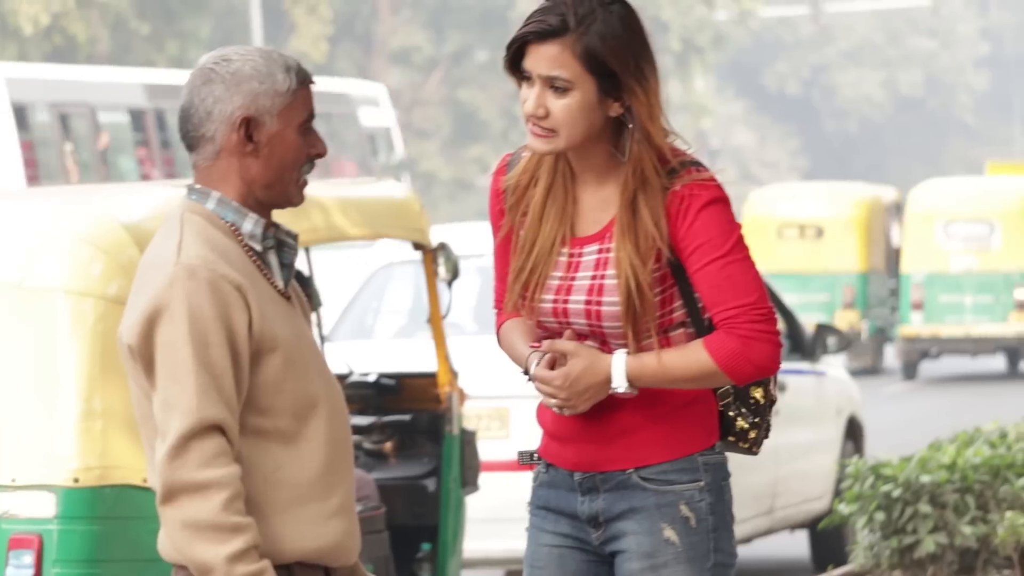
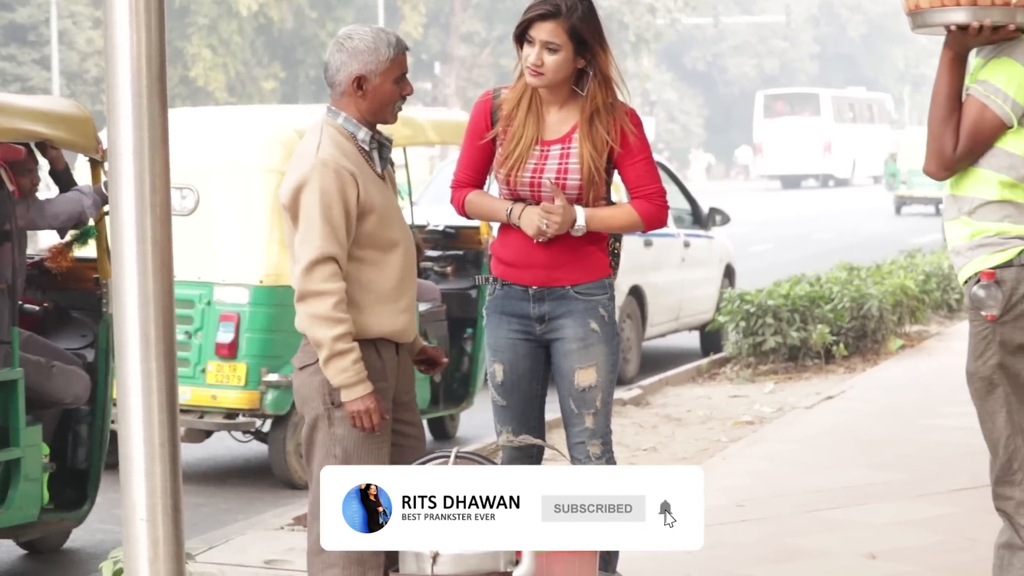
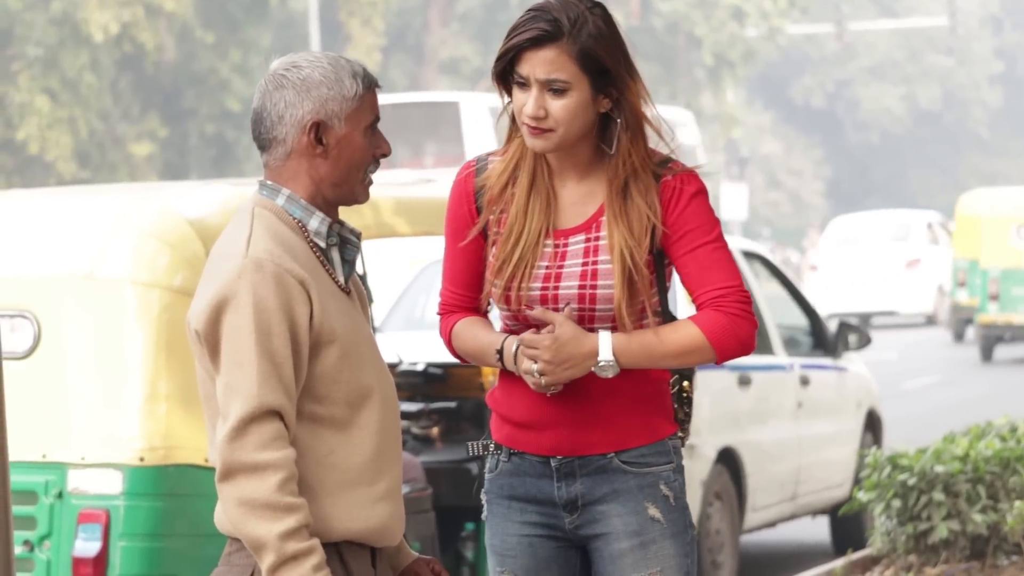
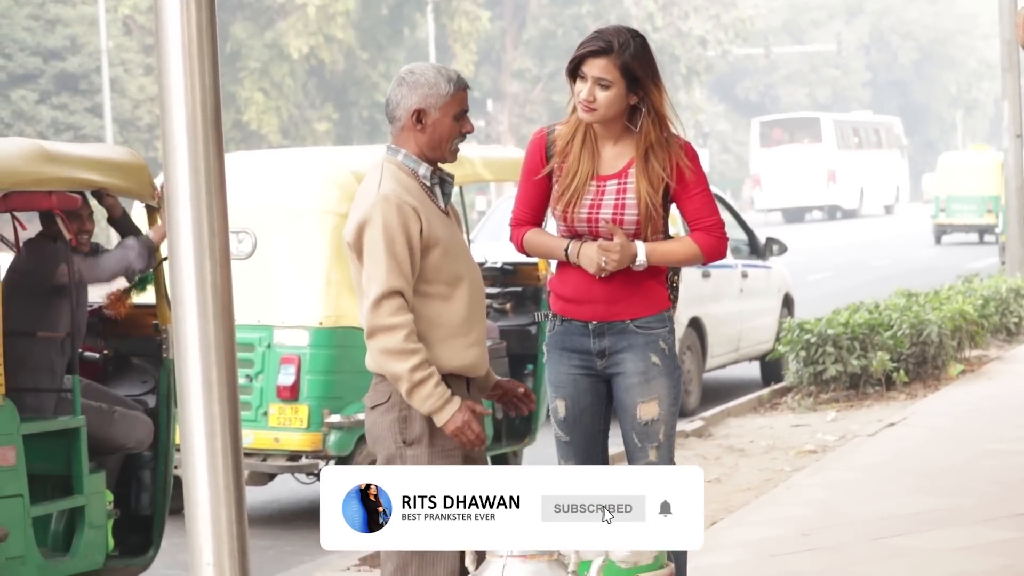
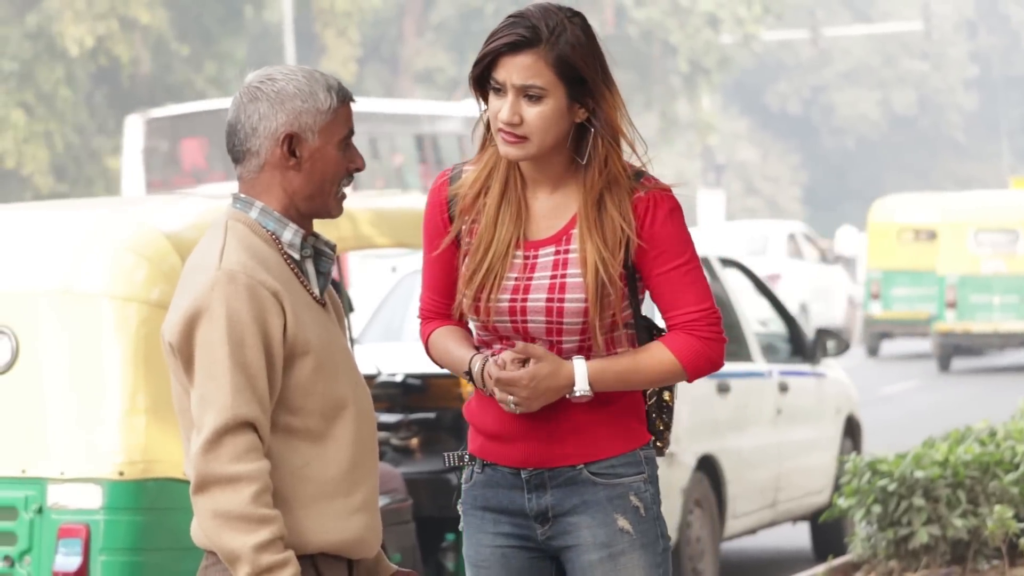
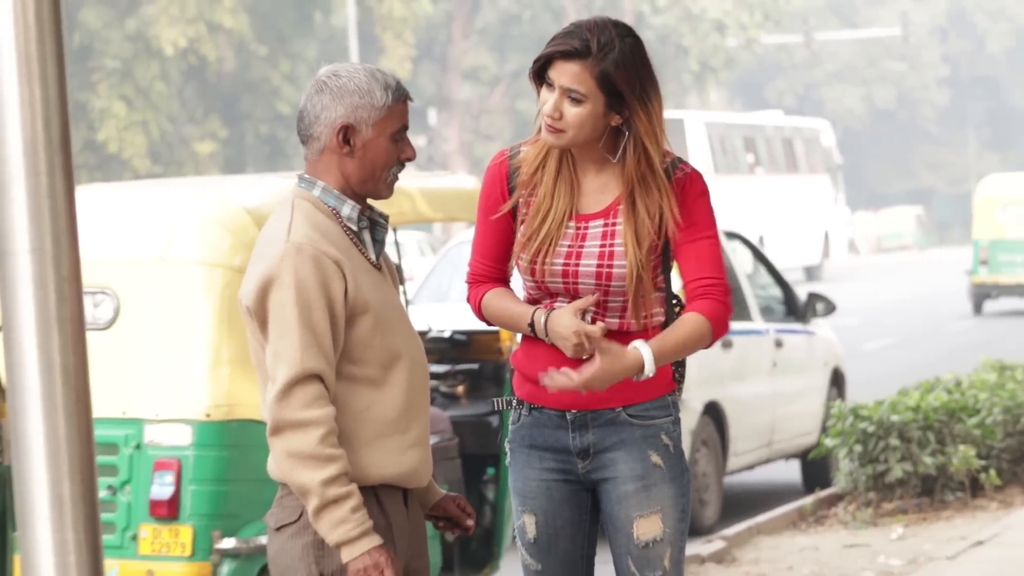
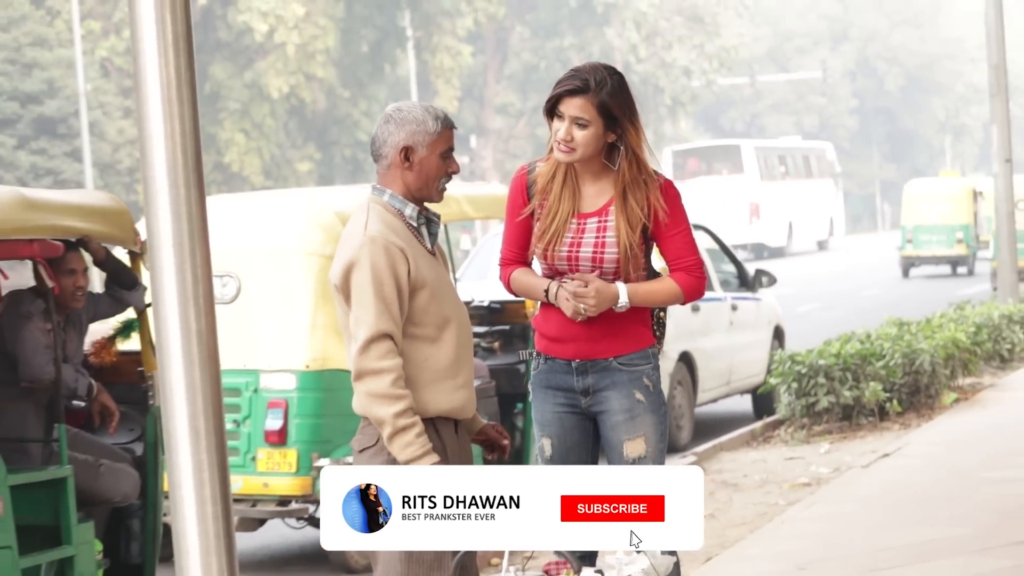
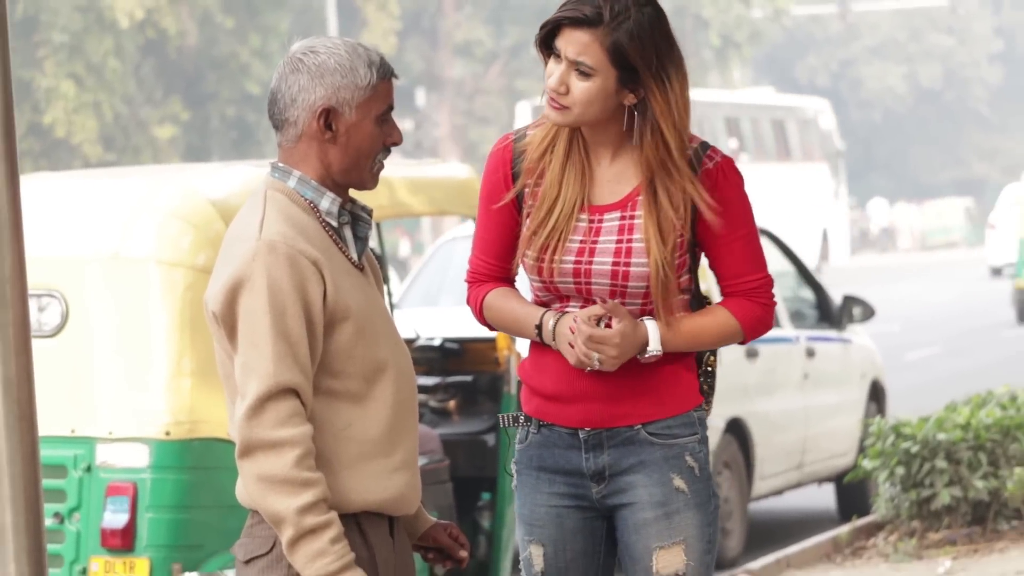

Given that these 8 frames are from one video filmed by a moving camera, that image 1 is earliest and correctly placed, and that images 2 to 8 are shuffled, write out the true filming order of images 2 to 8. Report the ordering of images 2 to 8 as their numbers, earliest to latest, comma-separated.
5, 3, 8, 6, 7, 4, 2
